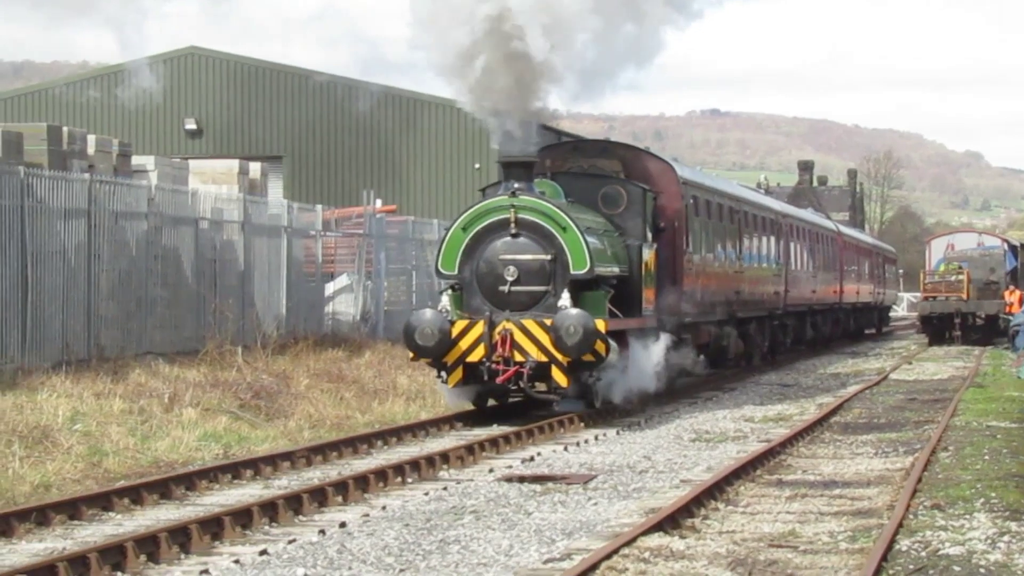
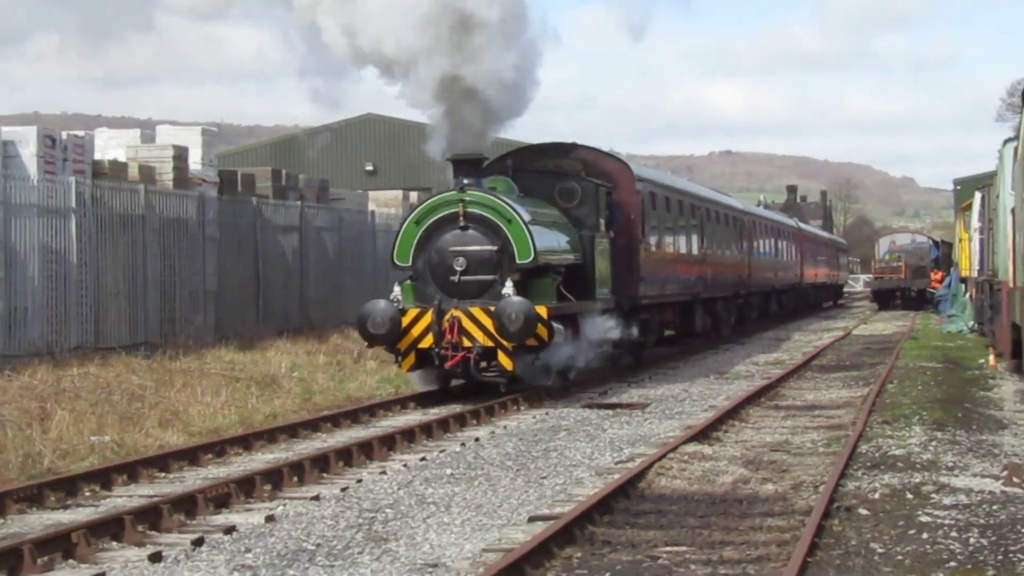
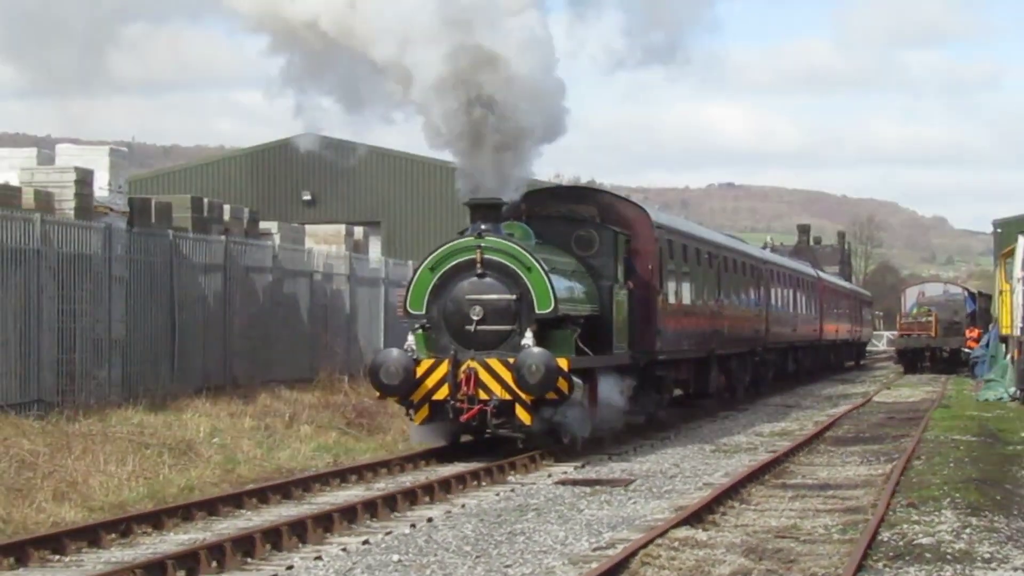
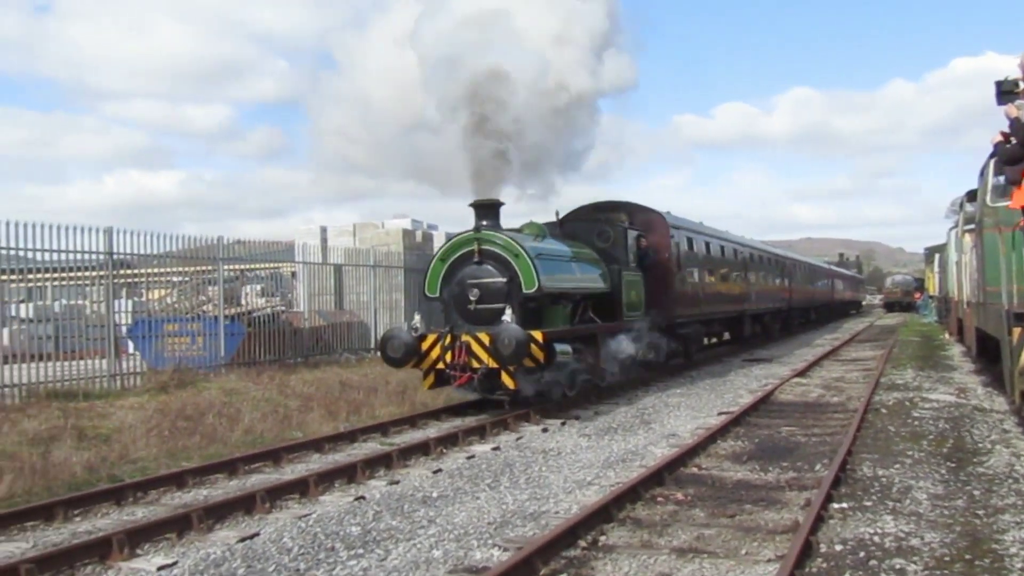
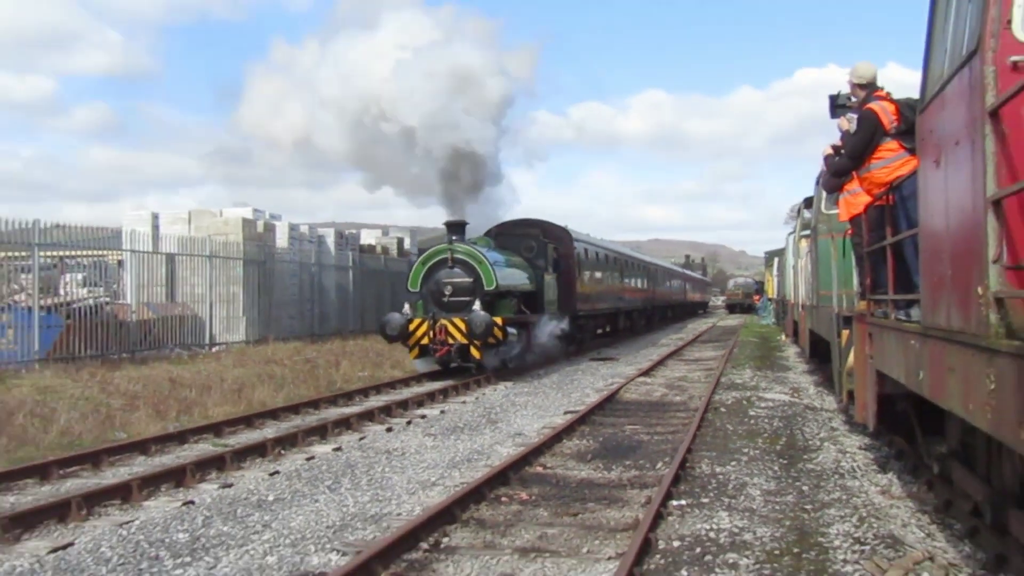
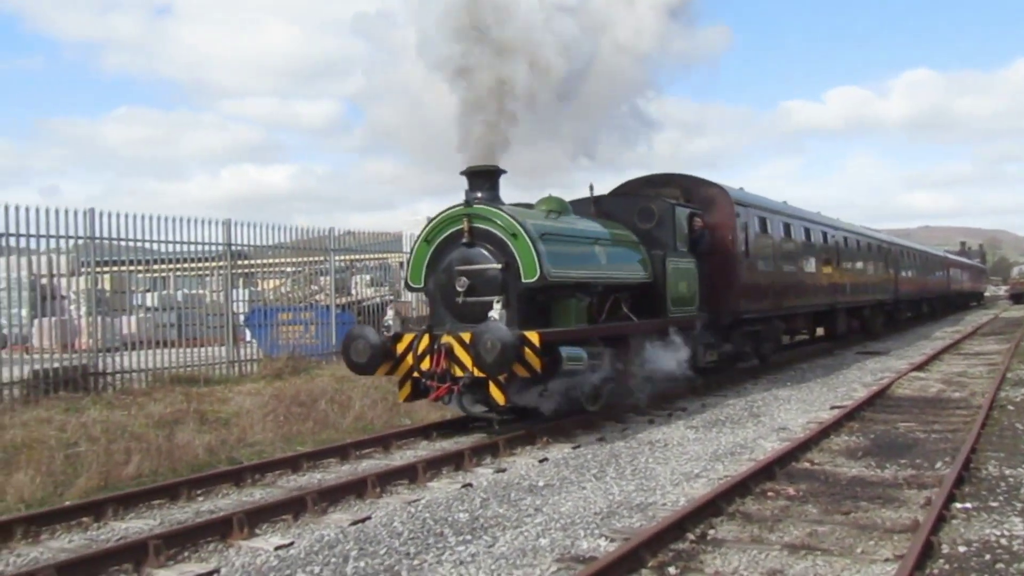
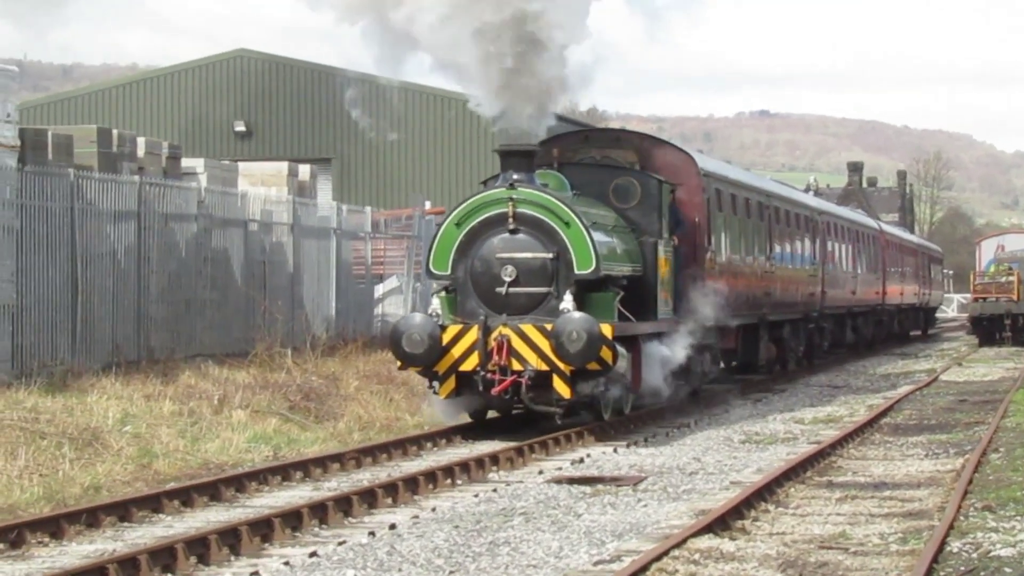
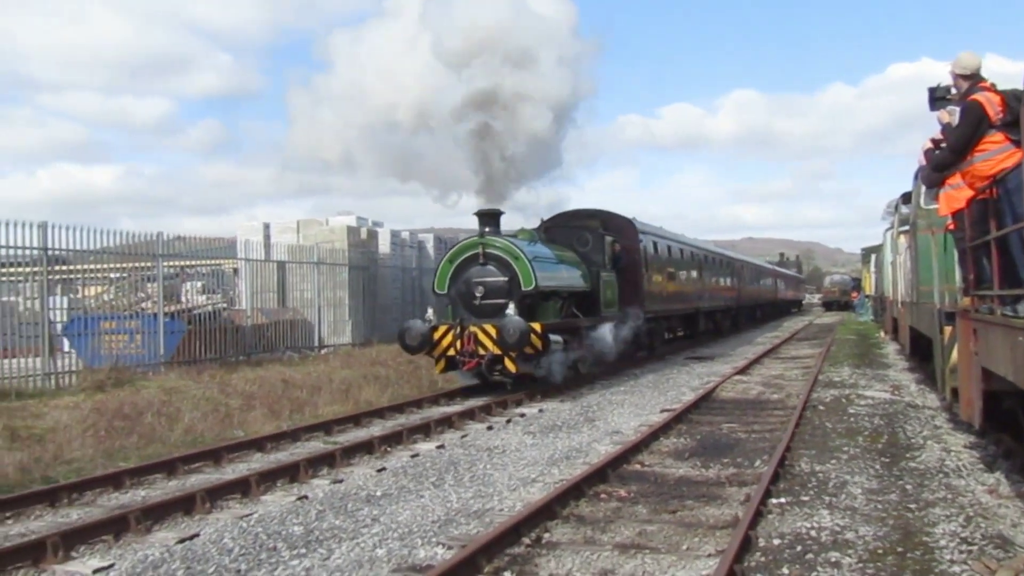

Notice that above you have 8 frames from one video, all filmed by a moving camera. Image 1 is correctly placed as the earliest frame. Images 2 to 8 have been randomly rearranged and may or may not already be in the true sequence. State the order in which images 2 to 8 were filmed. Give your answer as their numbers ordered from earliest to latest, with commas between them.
7, 3, 2, 5, 8, 4, 6
